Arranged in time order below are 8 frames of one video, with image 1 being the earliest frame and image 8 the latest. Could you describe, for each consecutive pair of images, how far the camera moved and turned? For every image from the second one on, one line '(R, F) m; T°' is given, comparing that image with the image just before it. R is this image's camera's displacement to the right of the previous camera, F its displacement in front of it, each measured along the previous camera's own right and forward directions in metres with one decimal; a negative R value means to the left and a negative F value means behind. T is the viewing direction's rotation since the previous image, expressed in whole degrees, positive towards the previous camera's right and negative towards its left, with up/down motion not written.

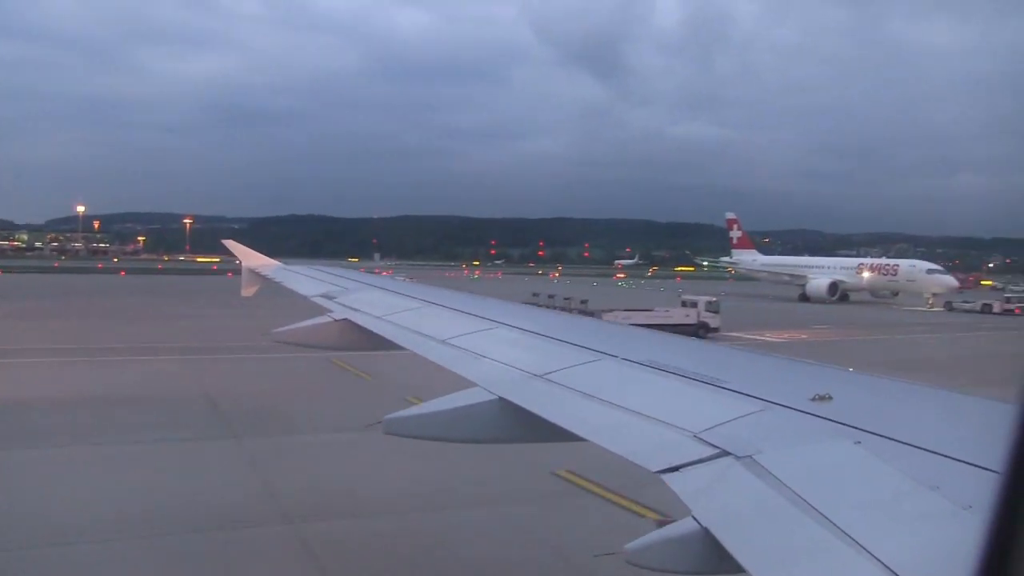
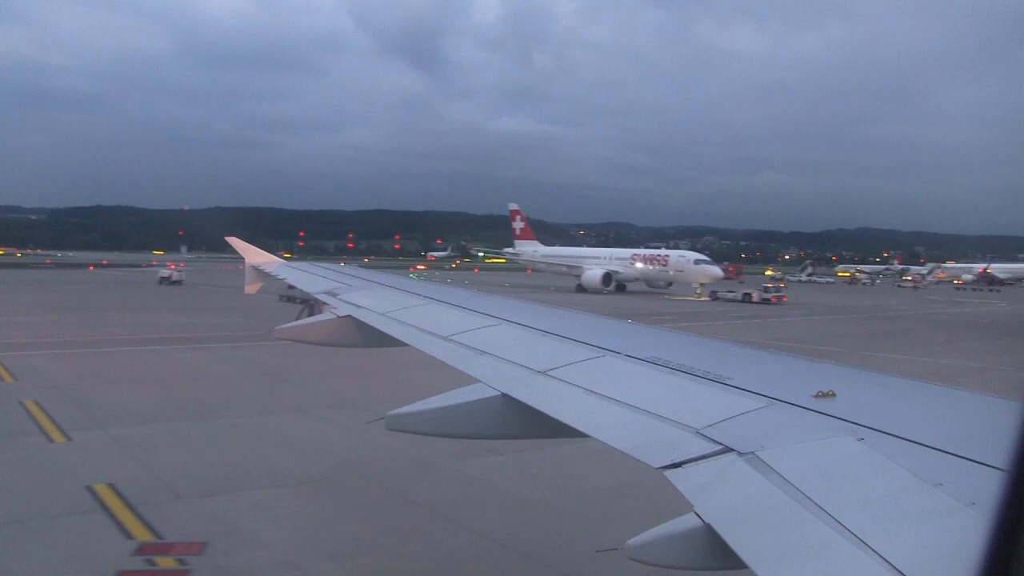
(-0.6, +0.1) m; +10°
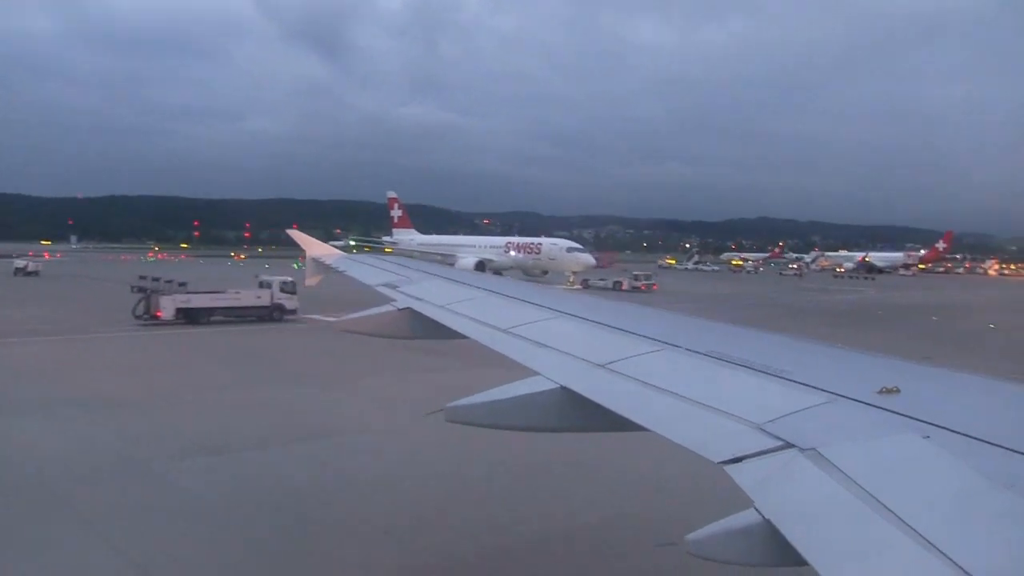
(-0.5, +0.1) m; +4°
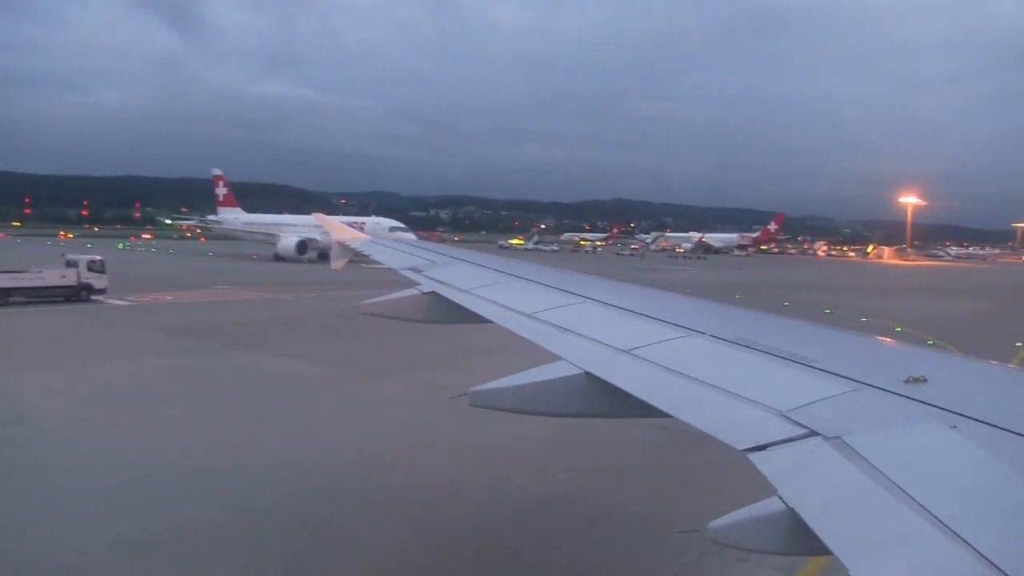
(+0.8, -0.1) m; -14°
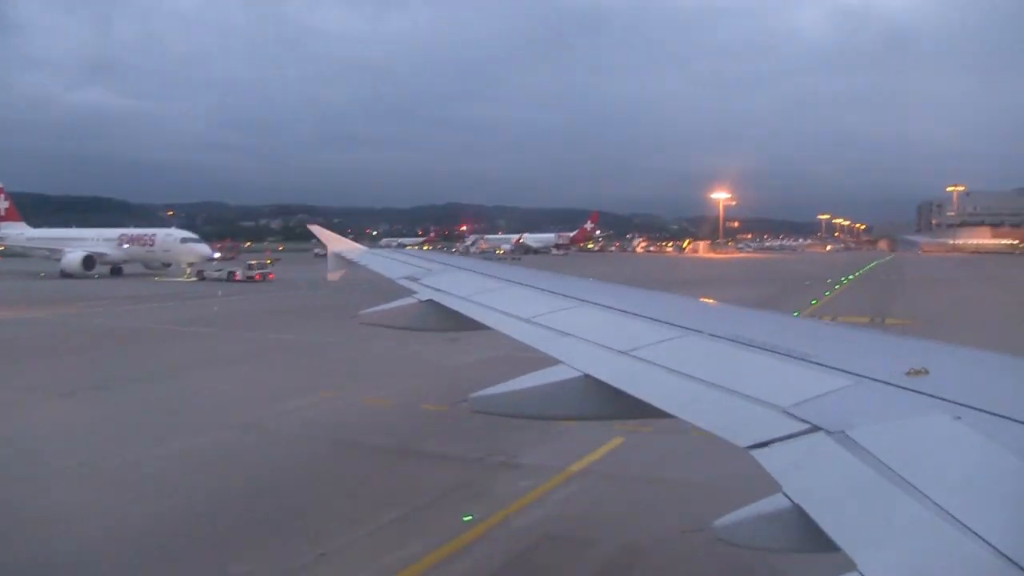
(-0.6, +0.2) m; +10°
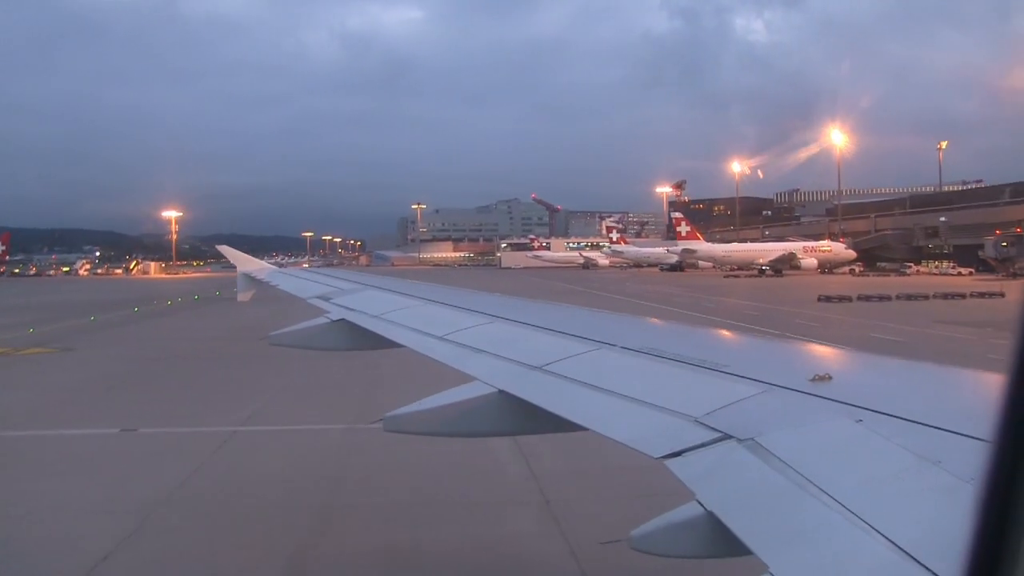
(+0.1, 0.0) m; +4°
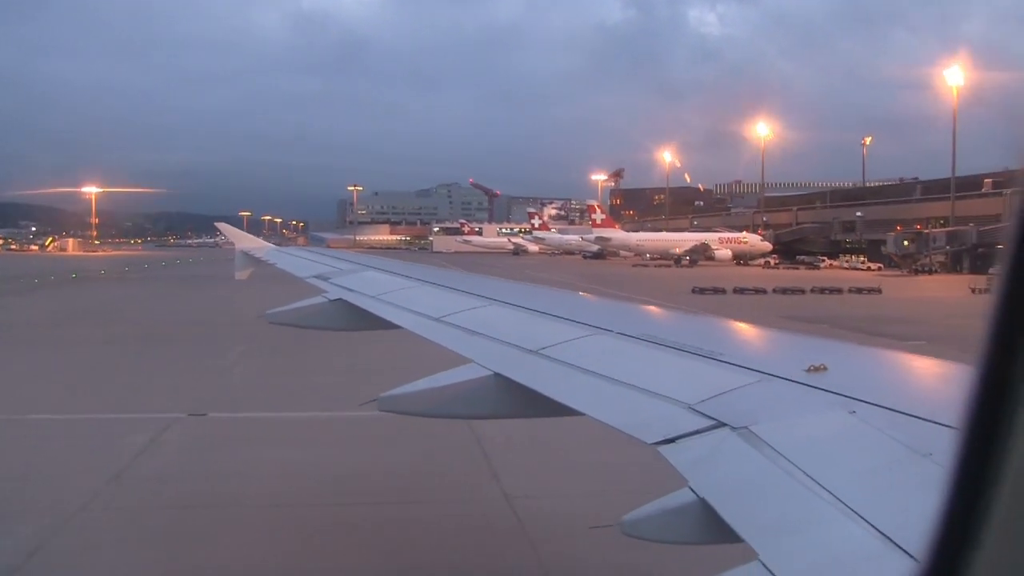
(-0.2, +0.1) m; +4°
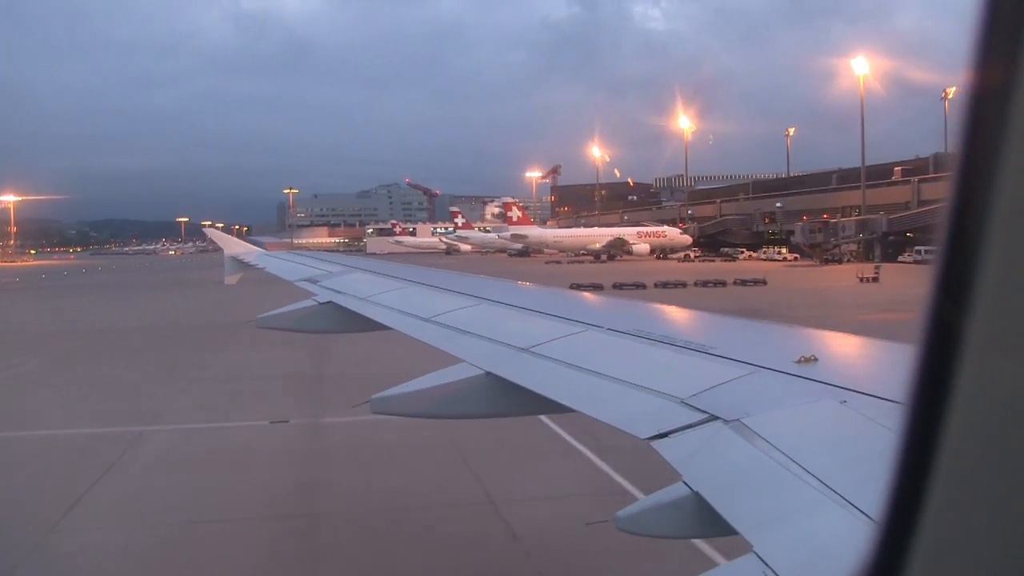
(-0.2, +0.1) m; +3°
